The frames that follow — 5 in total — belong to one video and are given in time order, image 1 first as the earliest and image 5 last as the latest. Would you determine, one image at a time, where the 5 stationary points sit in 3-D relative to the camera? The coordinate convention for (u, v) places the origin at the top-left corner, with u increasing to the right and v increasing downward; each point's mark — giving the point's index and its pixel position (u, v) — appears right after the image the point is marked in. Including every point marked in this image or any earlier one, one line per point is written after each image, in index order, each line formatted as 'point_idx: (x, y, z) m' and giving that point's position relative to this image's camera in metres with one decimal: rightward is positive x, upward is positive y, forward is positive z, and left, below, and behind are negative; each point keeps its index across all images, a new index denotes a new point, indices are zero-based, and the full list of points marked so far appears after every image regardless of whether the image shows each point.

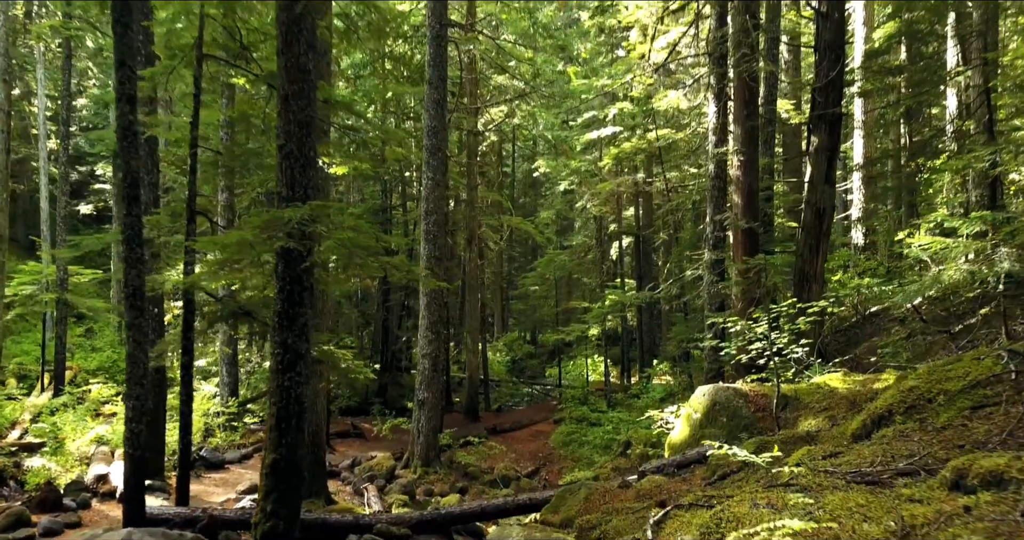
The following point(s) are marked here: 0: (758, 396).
0: (+2.2, -1.1, +6.5) m
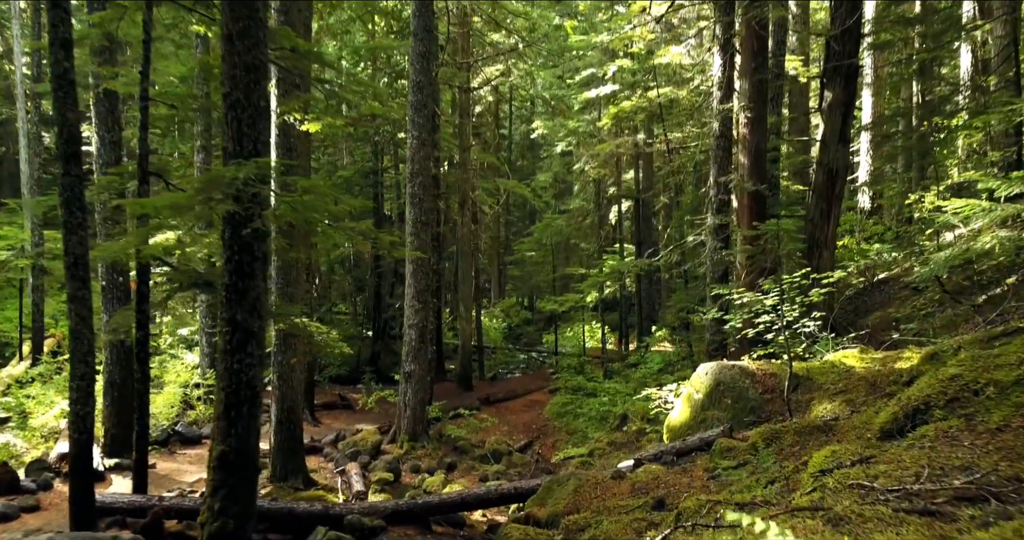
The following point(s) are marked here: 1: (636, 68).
0: (+2.1, -0.9, +5.9) m
1: (+2.7, +4.4, +15.7) m
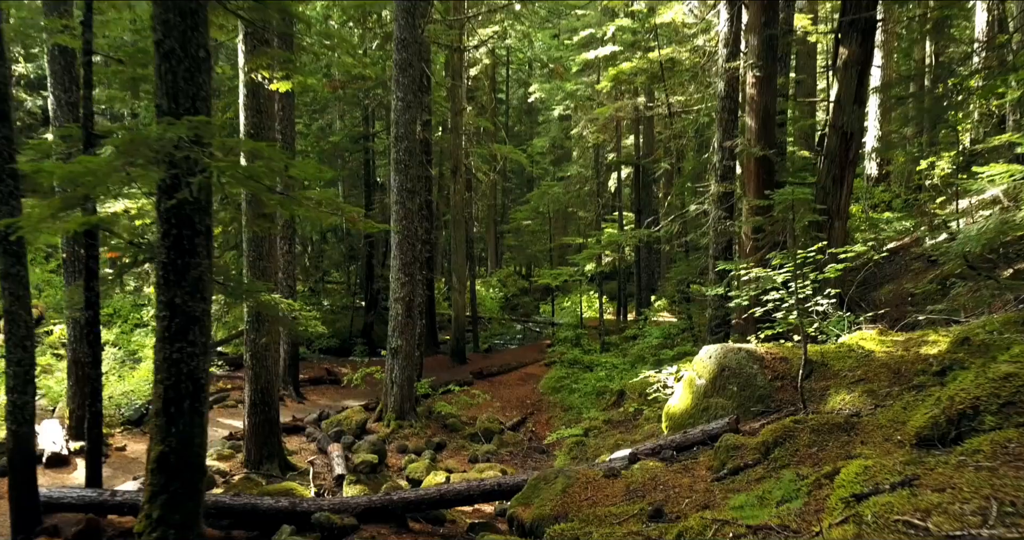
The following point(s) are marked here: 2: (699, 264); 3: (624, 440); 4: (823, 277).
0: (+1.9, -0.7, +5.4) m
1: (+2.6, +5.0, +15.0) m
2: (+3.1, +0.1, +11.9) m
3: (+1.4, -2.1, +8.9) m
4: (+2.4, -0.1, +5.6) m
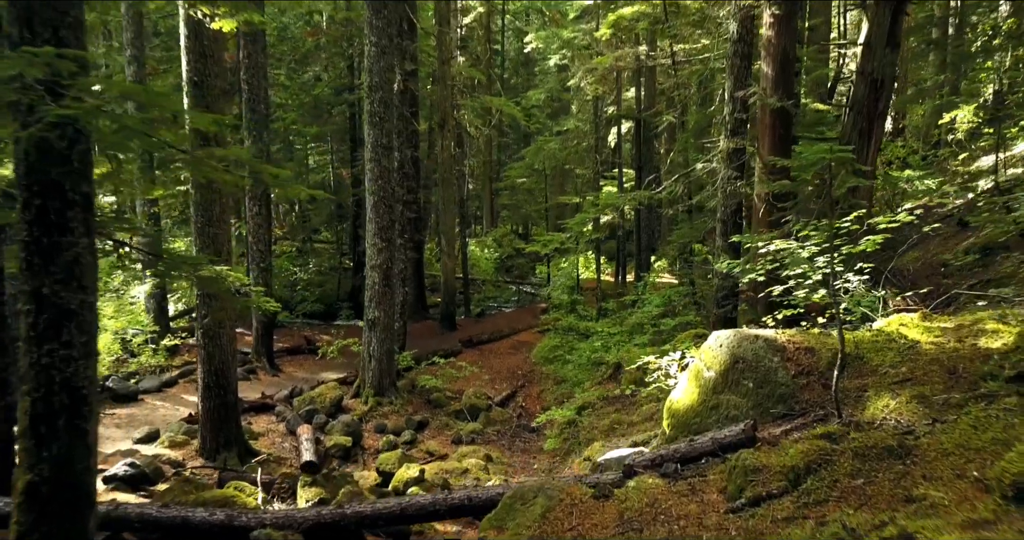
0: (+1.8, -0.5, +4.5) m
1: (+2.4, +5.7, +13.7) m
2: (+2.9, +0.7, +11.0) m
3: (+1.2, -1.7, +8.1) m
4: (+2.2, +0.1, +4.7) m
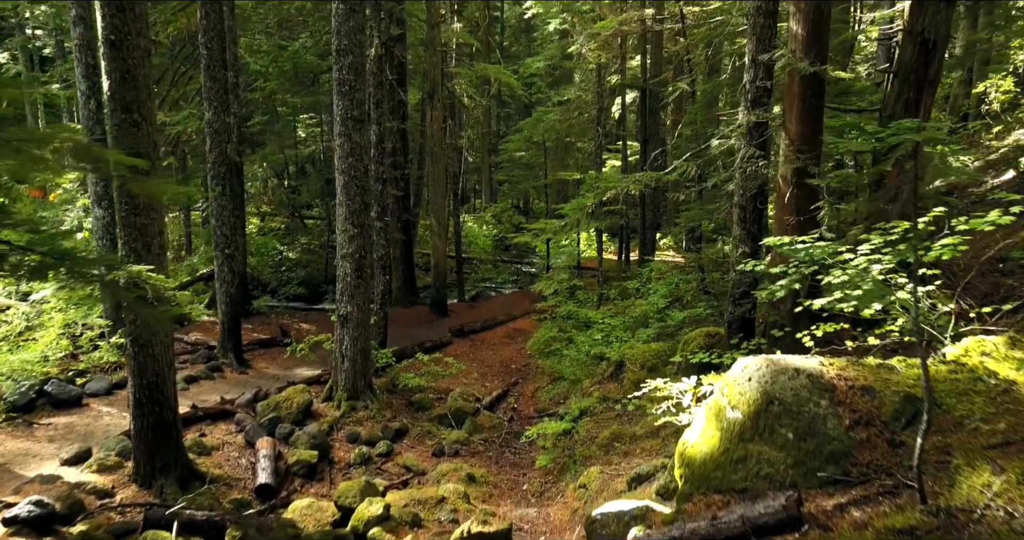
0: (+1.6, -0.6, +3.5) m
1: (+2.3, +6.0, +12.4) m
2: (+2.8, +0.8, +9.9) m
3: (+1.1, -1.6, +7.1) m
4: (+2.1, +0.1, +3.7) m
